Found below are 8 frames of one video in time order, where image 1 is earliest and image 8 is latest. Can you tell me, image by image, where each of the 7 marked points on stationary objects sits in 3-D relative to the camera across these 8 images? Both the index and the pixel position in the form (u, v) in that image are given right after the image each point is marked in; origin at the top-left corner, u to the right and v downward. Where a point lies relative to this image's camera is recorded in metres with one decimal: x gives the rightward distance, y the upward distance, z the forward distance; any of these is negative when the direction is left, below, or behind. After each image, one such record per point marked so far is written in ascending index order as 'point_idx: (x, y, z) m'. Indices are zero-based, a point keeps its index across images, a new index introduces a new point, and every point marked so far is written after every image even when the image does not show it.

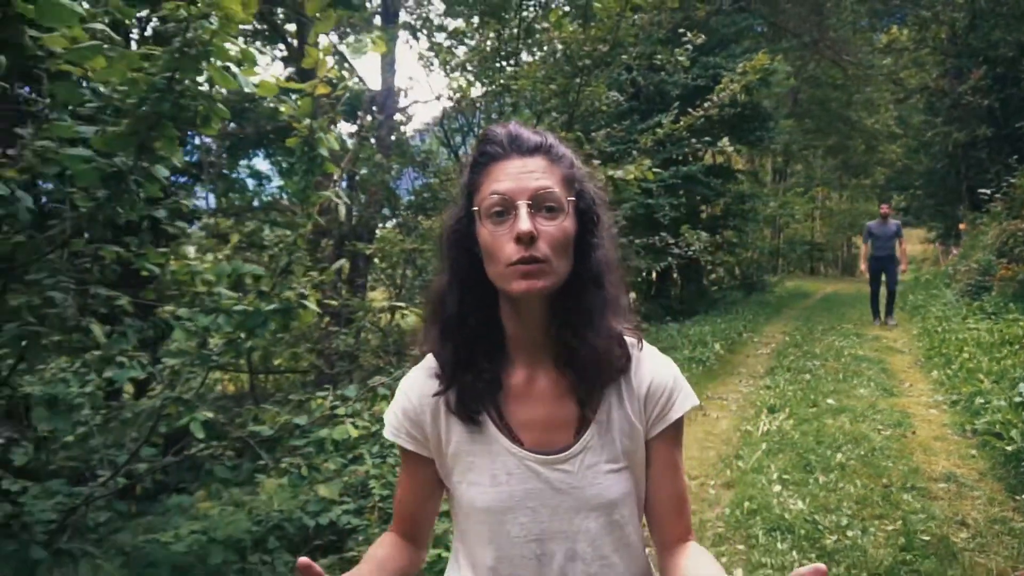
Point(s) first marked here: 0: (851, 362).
0: (+3.2, -0.7, +7.9) m
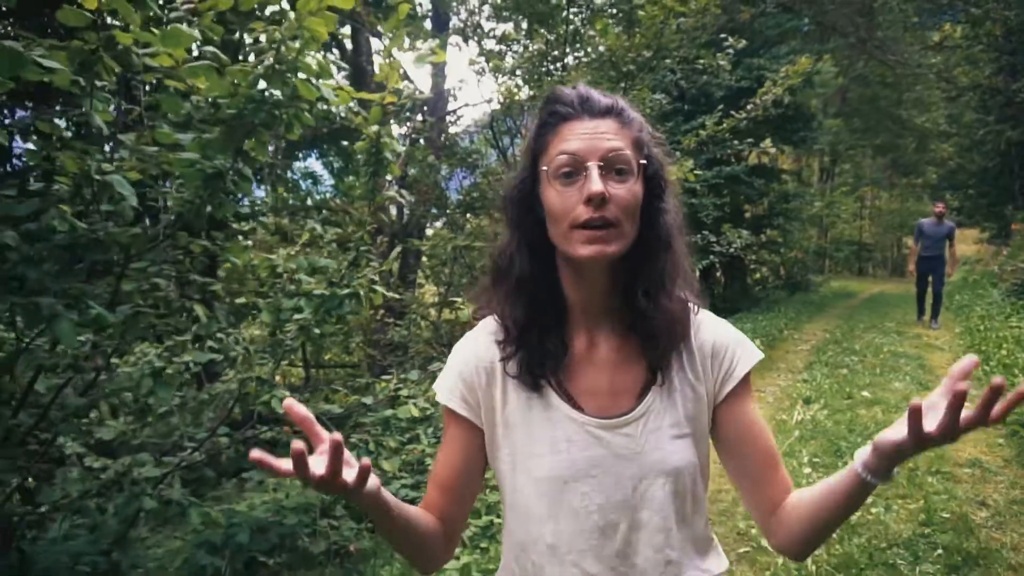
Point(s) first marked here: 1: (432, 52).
0: (+3.6, -0.7, +8.0) m
1: (-0.4, +1.3, +4.5) m
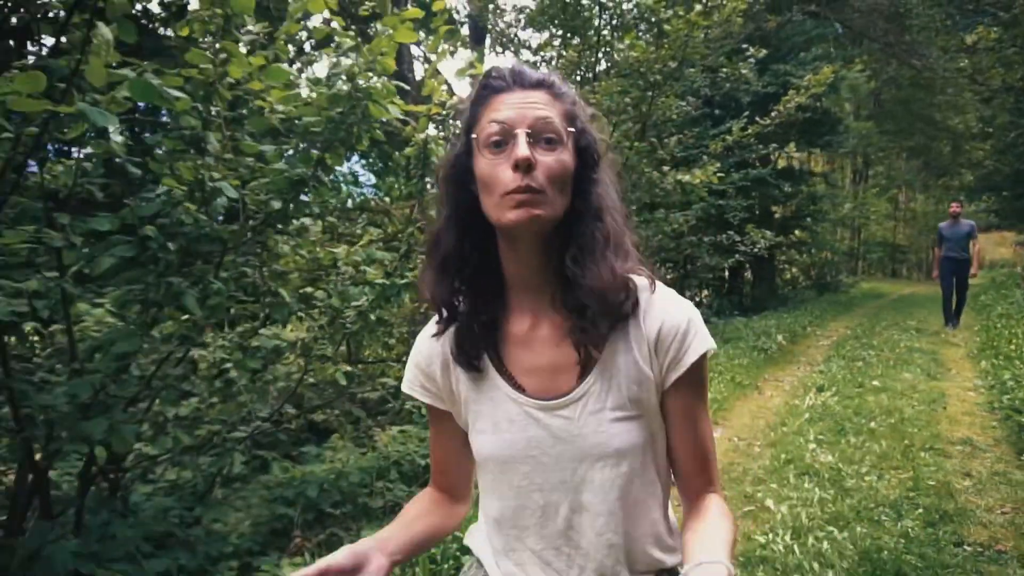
0: (+4.0, -0.6, +8.4) m
1: (-0.2, +1.3, +5.0) m
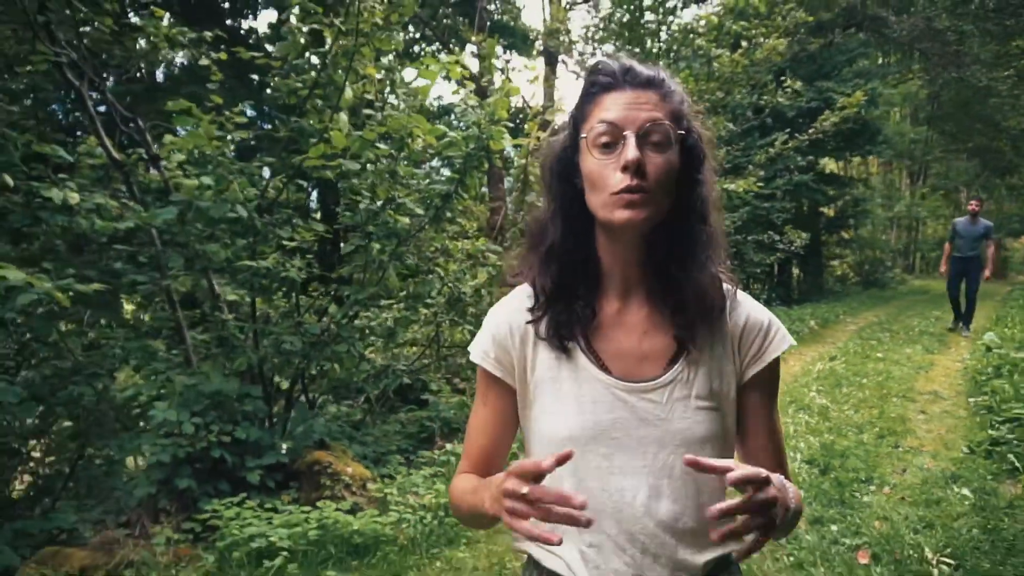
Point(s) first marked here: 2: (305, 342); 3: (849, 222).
0: (+4.8, -0.5, +9.9) m
1: (+0.4, +1.4, +6.8) m
2: (-1.4, -0.4, +5.6) m
3: (+7.3, +1.4, +17.9) m
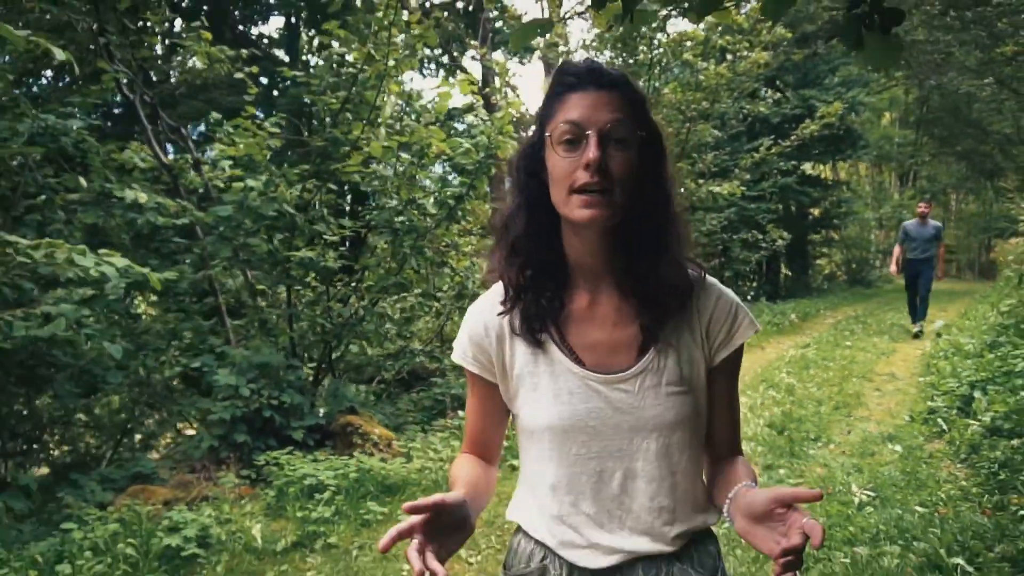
0: (+4.8, -0.5, +10.7) m
1: (+0.4, +1.5, +7.6) m
2: (-1.4, -0.3, +6.4) m
3: (+7.3, +1.5, +18.7) m
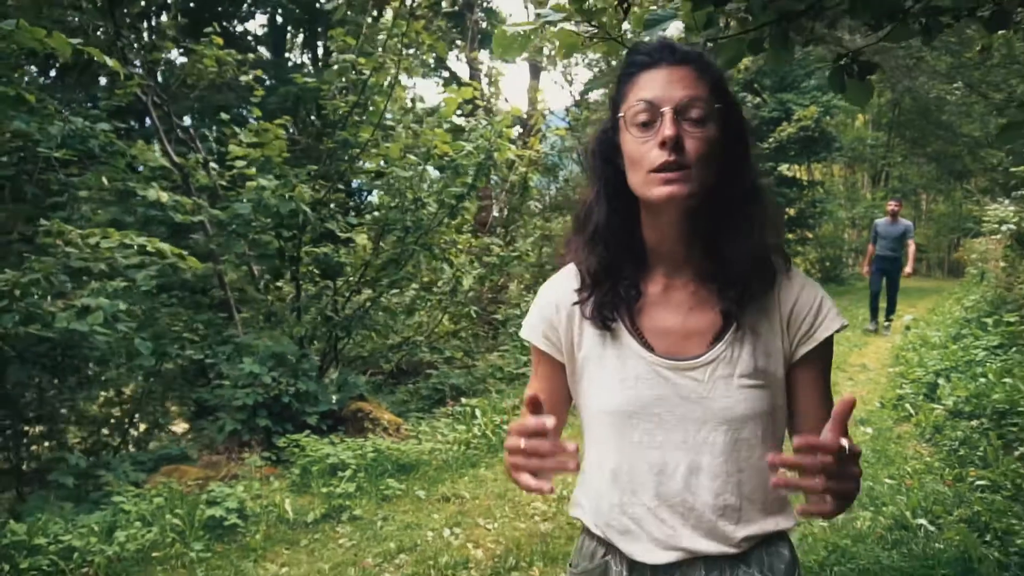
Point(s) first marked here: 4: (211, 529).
0: (+4.7, -0.4, +11.2) m
1: (+0.4, +1.6, +8.0) m
2: (-1.4, -0.2, +6.8) m
3: (+6.9, +1.5, +19.3) m
4: (-1.4, -1.2, +4.0) m
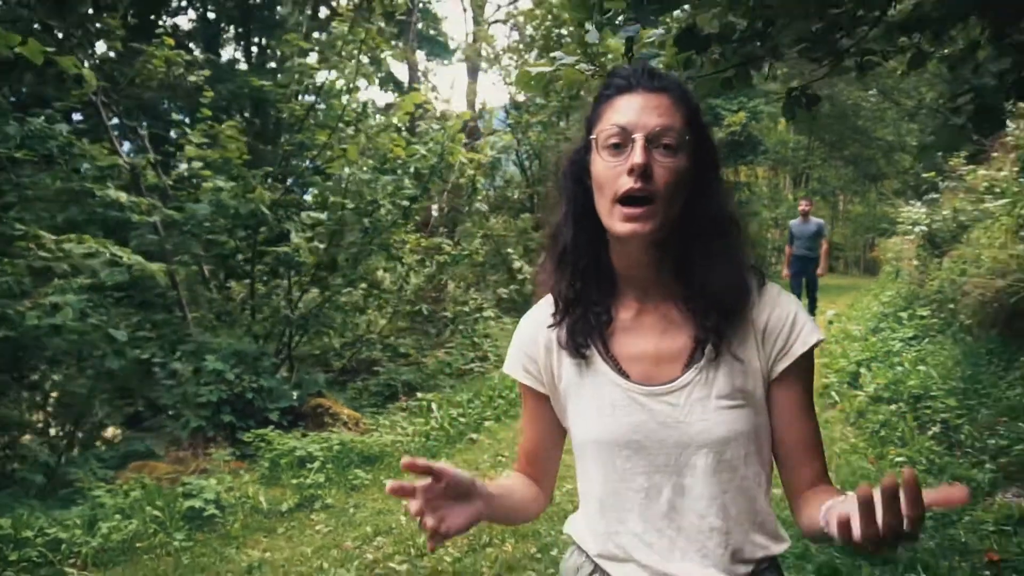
0: (+3.9, -0.4, +11.9) m
1: (-0.1, +1.6, +8.3) m
2: (-1.8, -0.2, +6.9) m
3: (+5.4, +1.6, +20.1) m
4: (-1.6, -1.1, +4.1) m
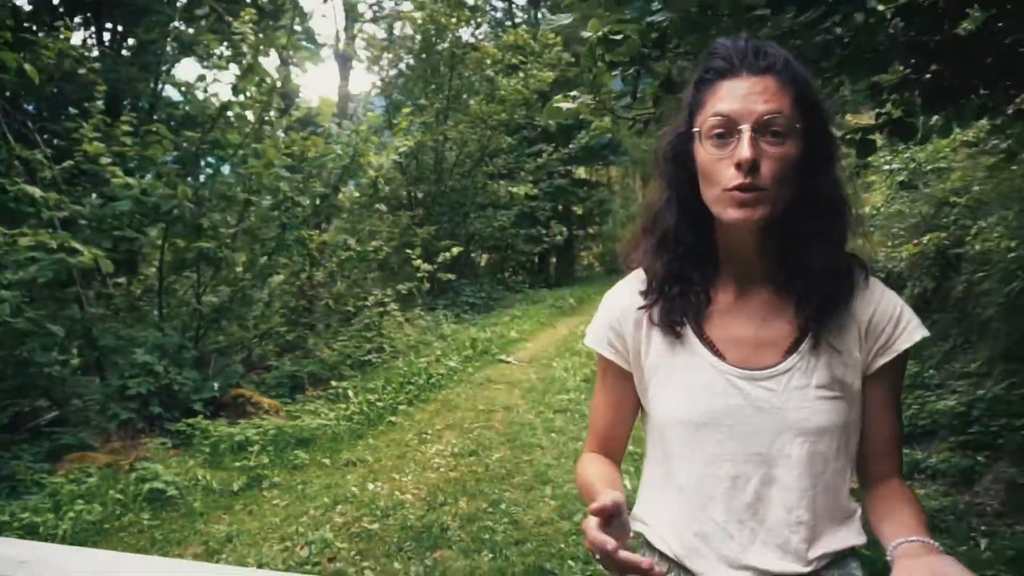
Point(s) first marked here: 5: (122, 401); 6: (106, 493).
0: (+2.1, -0.3, +12.9) m
1: (-1.2, +1.6, +8.7) m
2: (-2.6, -0.2, +7.1) m
3: (+2.1, +1.8, +21.3) m
4: (-1.9, -1.1, +4.3) m
5: (-2.6, -0.8, +5.6) m
6: (-2.1, -1.1, +4.3) m
